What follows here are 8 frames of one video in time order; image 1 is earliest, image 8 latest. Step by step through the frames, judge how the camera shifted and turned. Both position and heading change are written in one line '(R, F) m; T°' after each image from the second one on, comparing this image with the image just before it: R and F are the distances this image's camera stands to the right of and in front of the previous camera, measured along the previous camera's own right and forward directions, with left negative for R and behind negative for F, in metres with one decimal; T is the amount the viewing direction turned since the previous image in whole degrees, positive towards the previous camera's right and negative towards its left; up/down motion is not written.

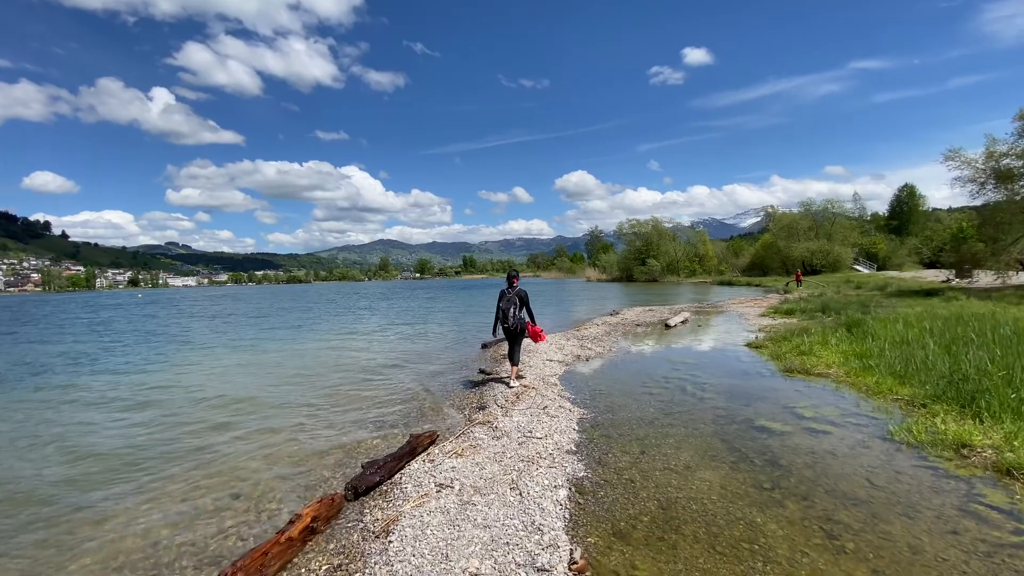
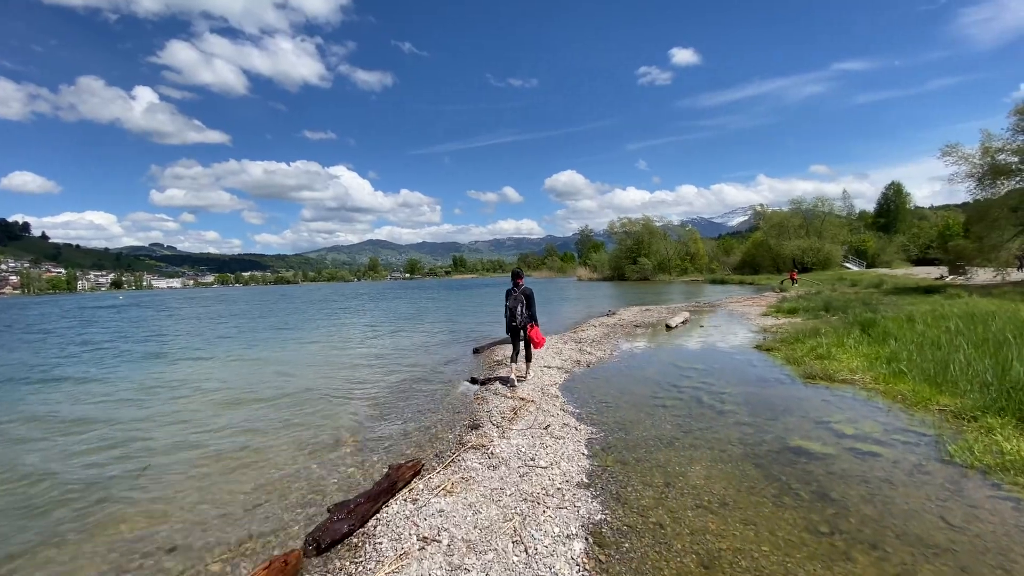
(-0.1, +1.4) m; +1°
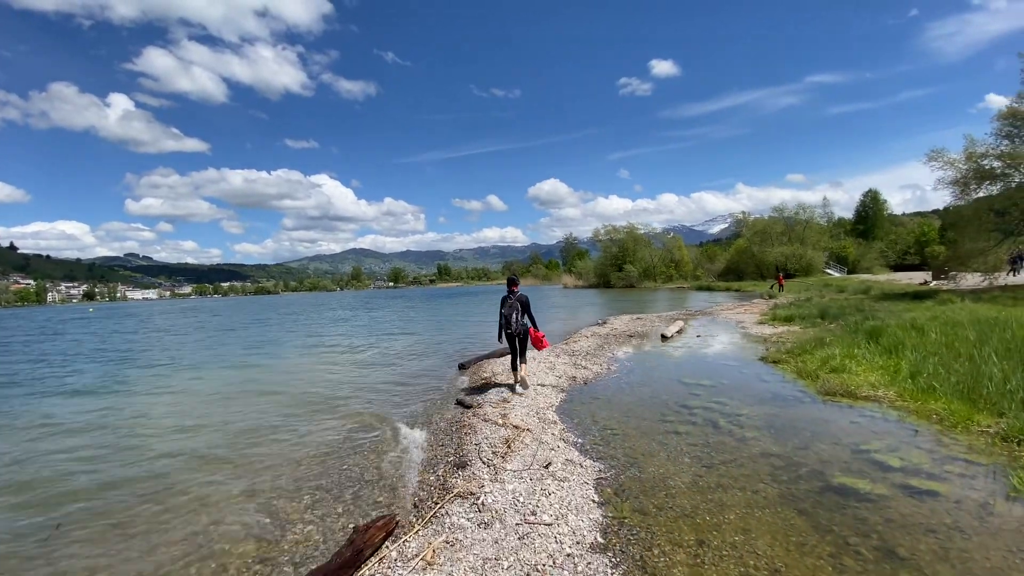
(-0.1, +1.3) m; +2°
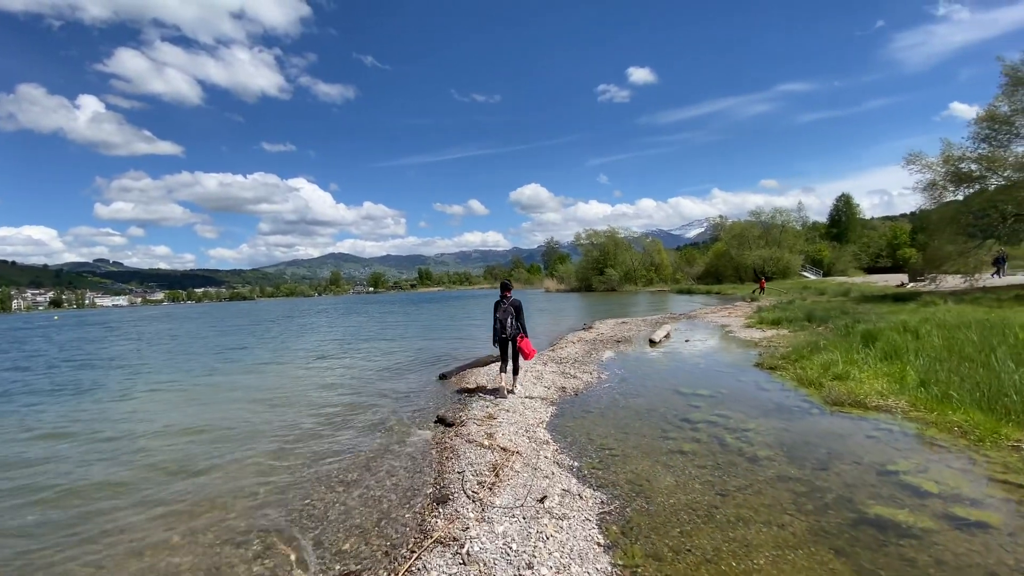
(-0.1, +1.0) m; +2°
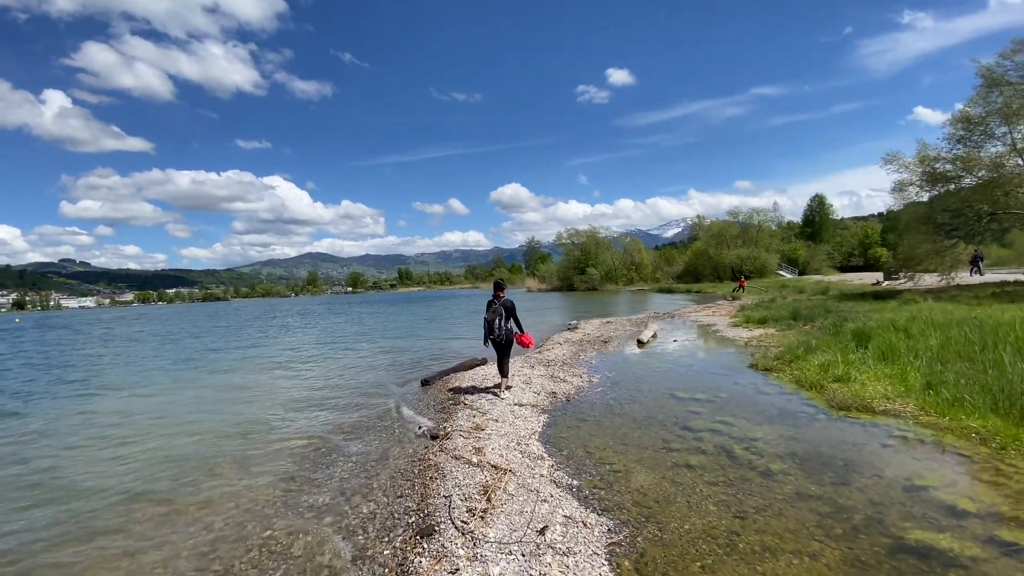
(-0.2, +0.9) m; +2°
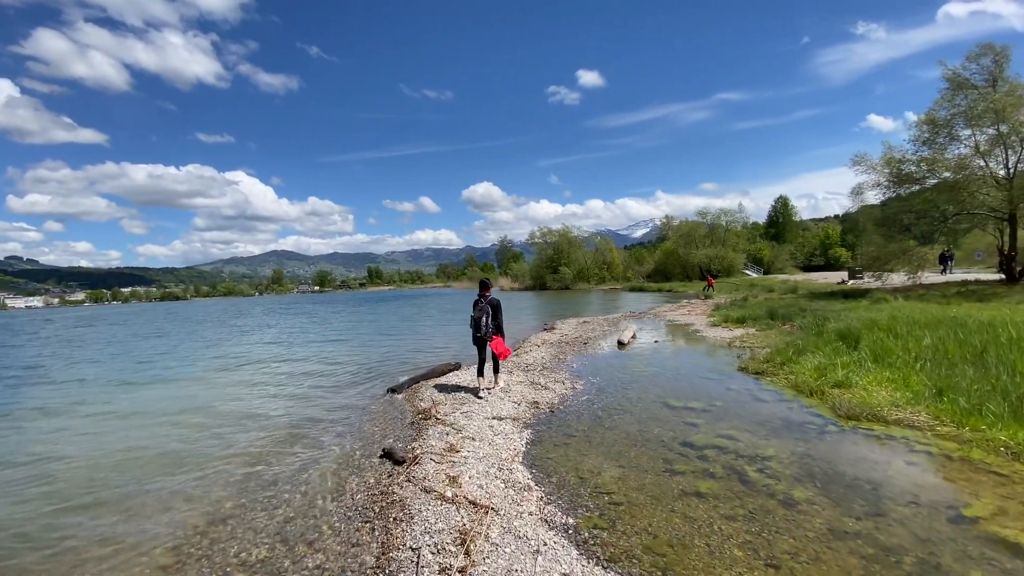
(-0.1, +1.3) m; +3°
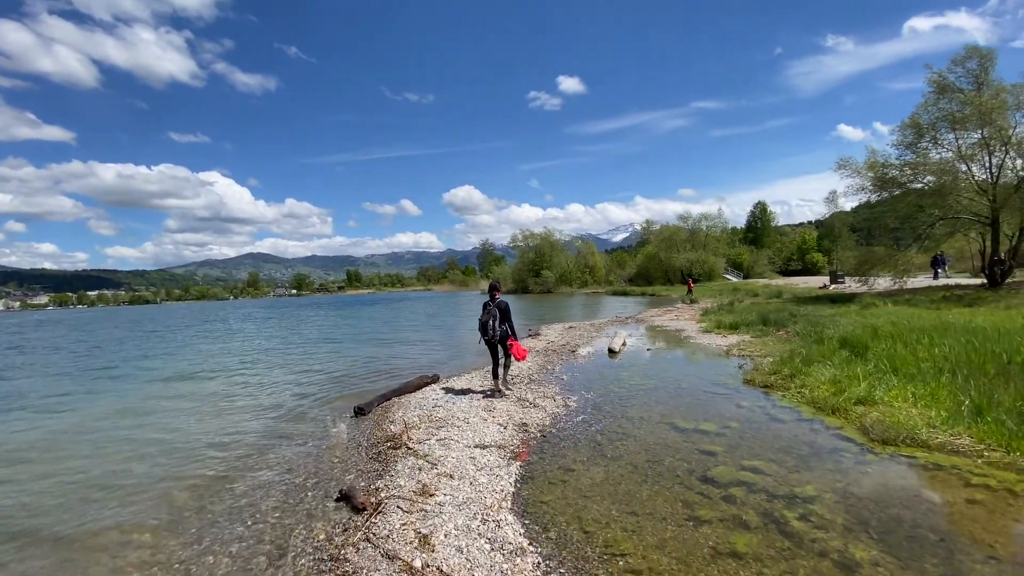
(-0.1, +1.5) m; +2°
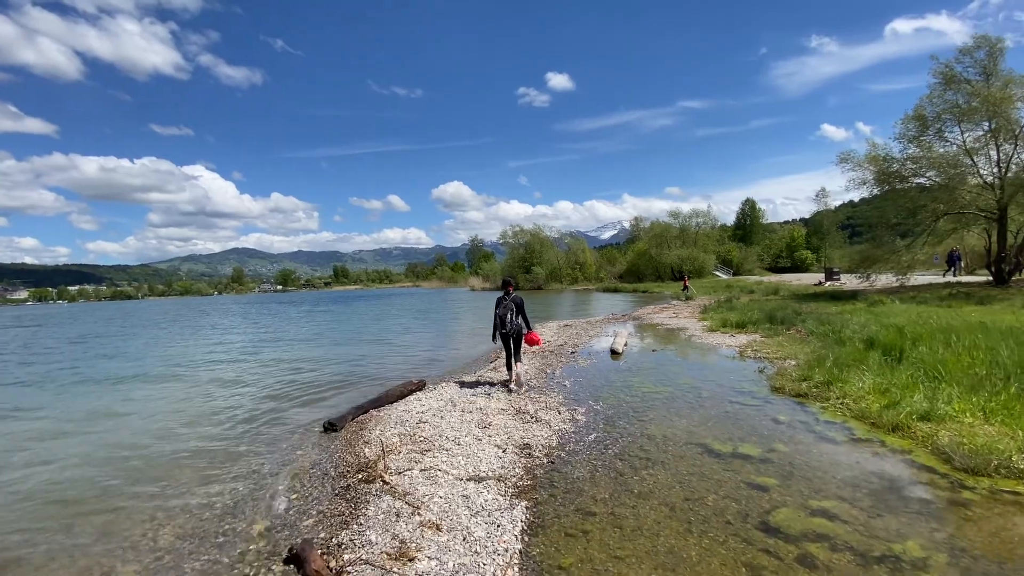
(-0.2, +1.8) m; +1°
